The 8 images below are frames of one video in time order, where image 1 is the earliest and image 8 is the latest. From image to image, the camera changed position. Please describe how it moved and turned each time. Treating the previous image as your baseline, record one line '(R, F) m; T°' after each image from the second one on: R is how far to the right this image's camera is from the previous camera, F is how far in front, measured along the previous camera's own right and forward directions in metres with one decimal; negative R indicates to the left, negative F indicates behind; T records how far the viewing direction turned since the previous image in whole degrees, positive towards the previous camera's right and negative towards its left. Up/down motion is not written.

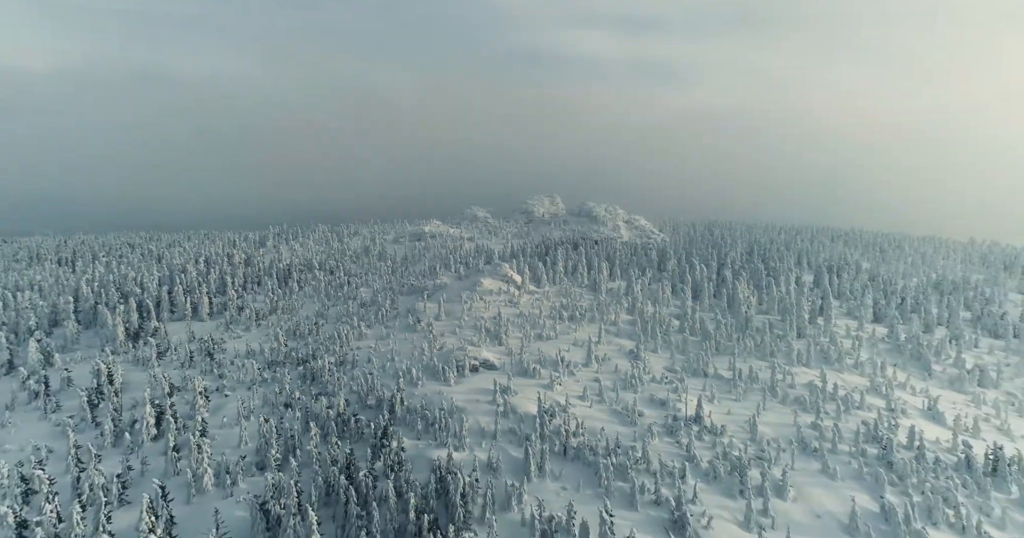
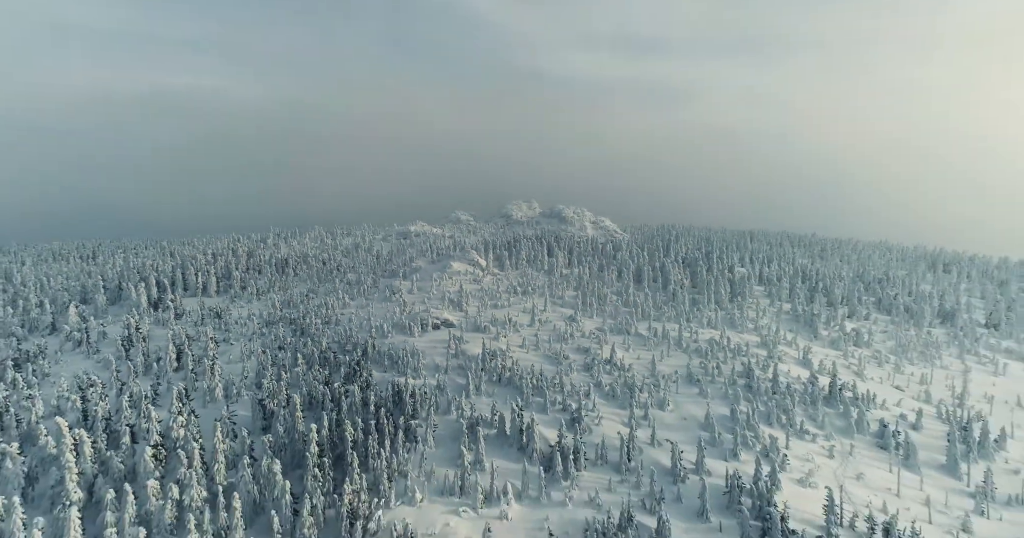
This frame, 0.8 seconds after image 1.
(+9.1, -23.1) m; 0°
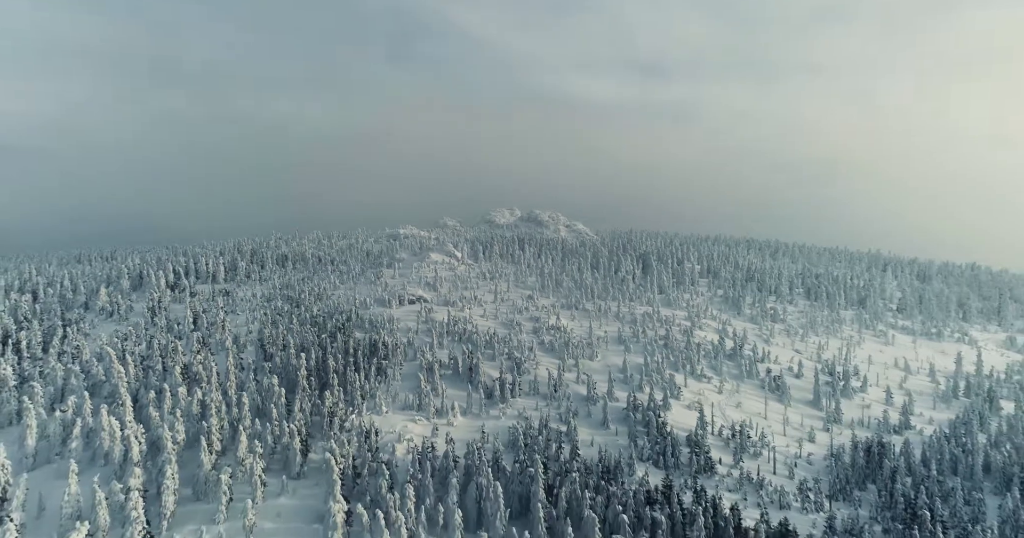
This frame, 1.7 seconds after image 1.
(+8.3, -22.4) m; 0°
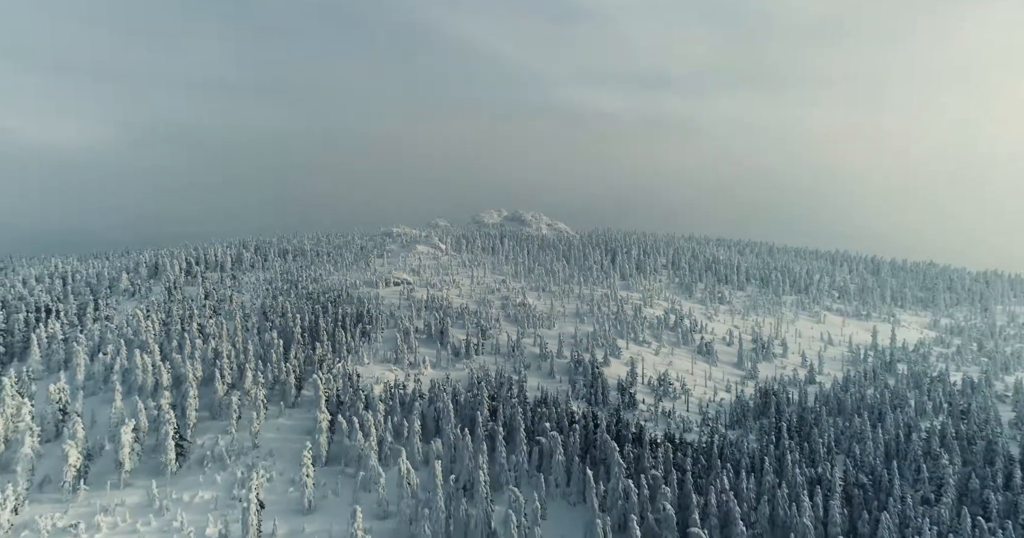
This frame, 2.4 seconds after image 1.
(+7.1, -18.6) m; 0°
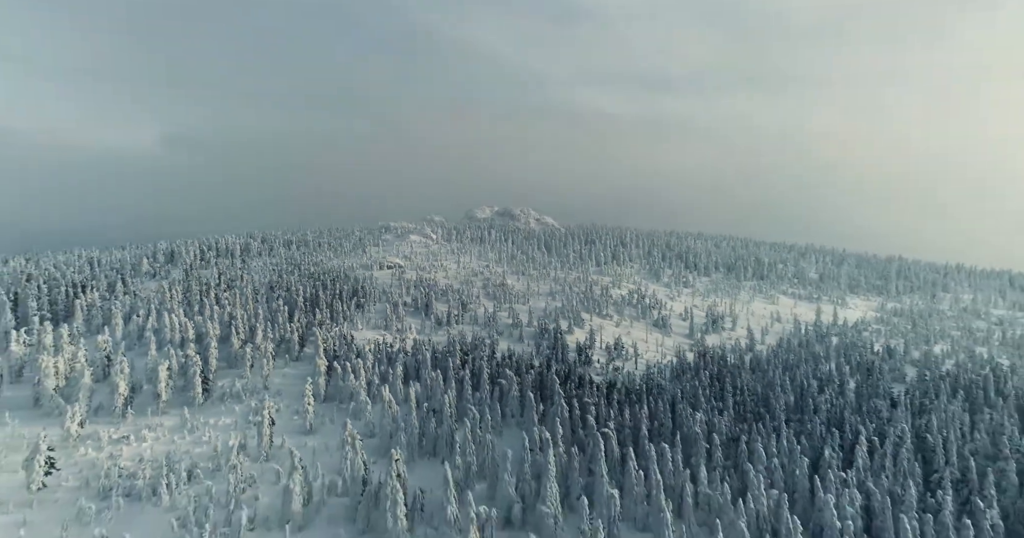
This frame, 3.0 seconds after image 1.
(+5.6, -17.4) m; 0°
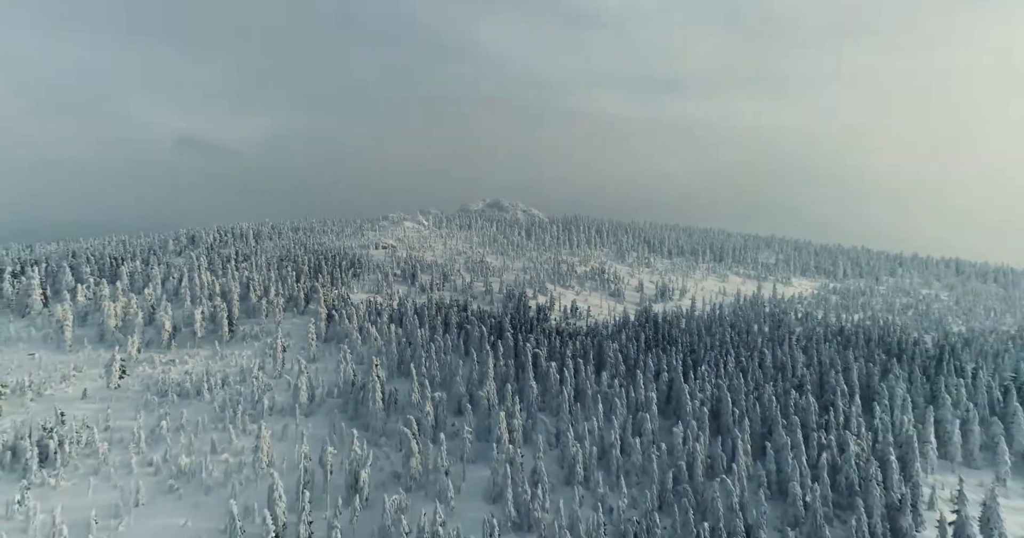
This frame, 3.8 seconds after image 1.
(+7.9, -24.4) m; 0°
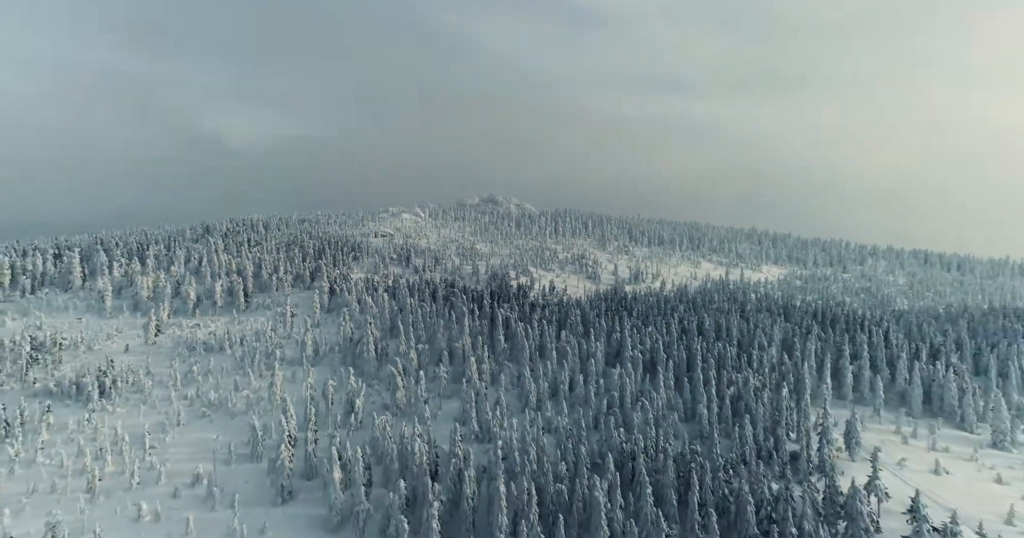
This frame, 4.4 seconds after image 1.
(+5.5, -17.4) m; 0°
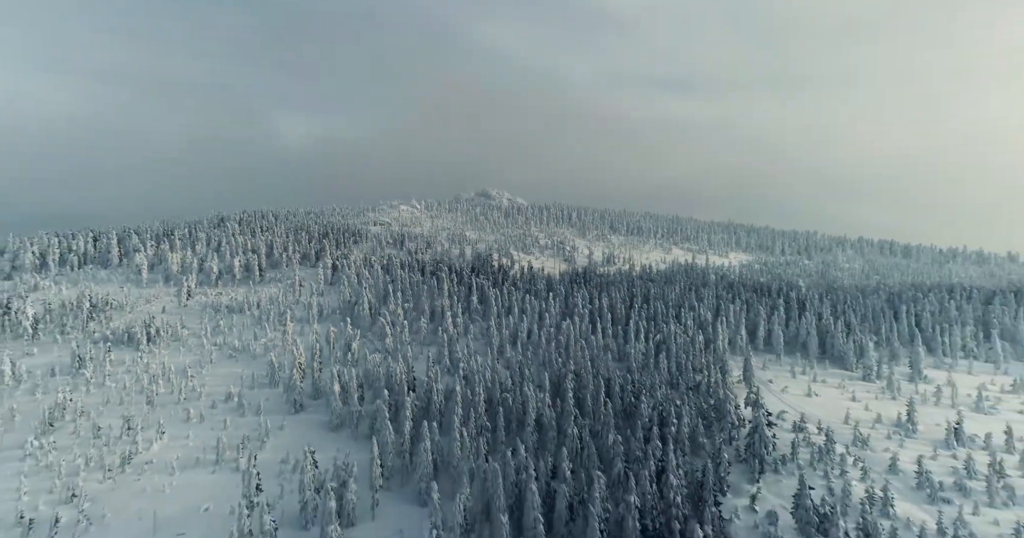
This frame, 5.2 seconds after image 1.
(+6.6, -21.5) m; 0°
